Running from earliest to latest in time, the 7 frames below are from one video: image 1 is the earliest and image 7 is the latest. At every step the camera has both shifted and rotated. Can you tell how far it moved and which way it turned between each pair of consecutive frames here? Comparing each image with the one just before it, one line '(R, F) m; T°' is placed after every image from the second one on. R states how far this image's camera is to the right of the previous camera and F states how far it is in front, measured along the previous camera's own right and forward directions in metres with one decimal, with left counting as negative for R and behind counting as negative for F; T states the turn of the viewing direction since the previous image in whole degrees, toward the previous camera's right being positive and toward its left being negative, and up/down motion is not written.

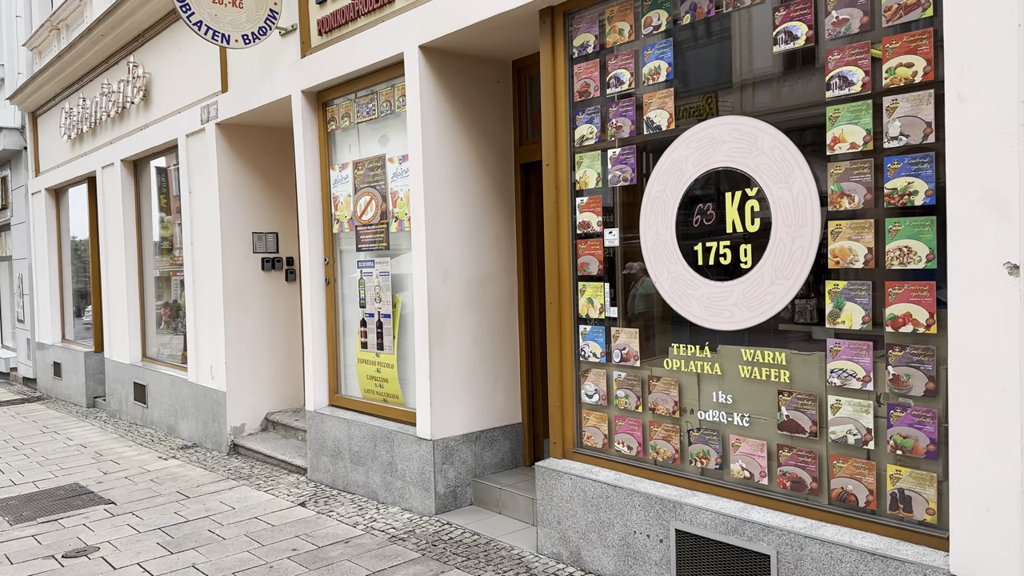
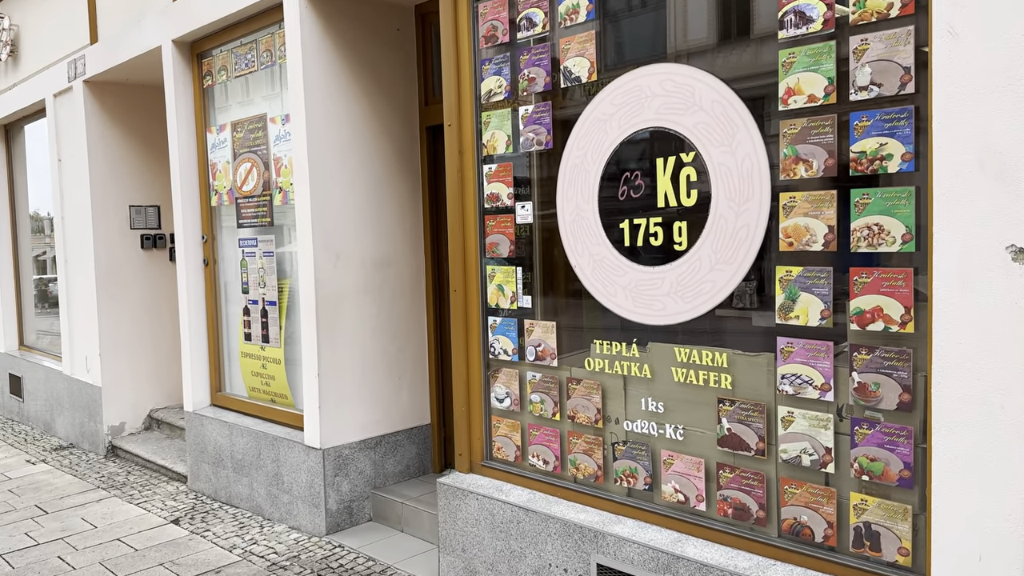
(+0.2, +0.8) m; +4°
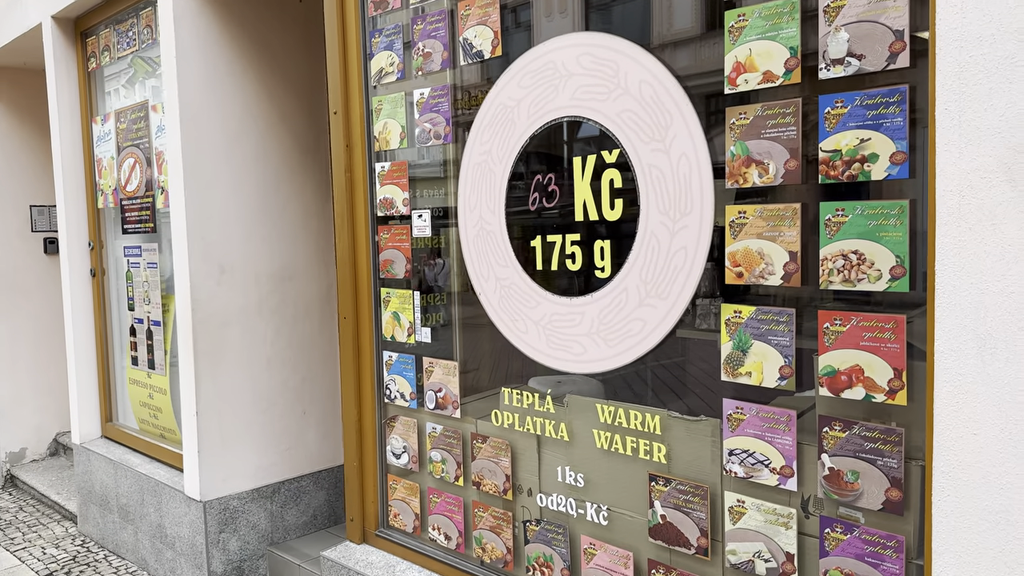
(+0.4, +0.8) m; 0°
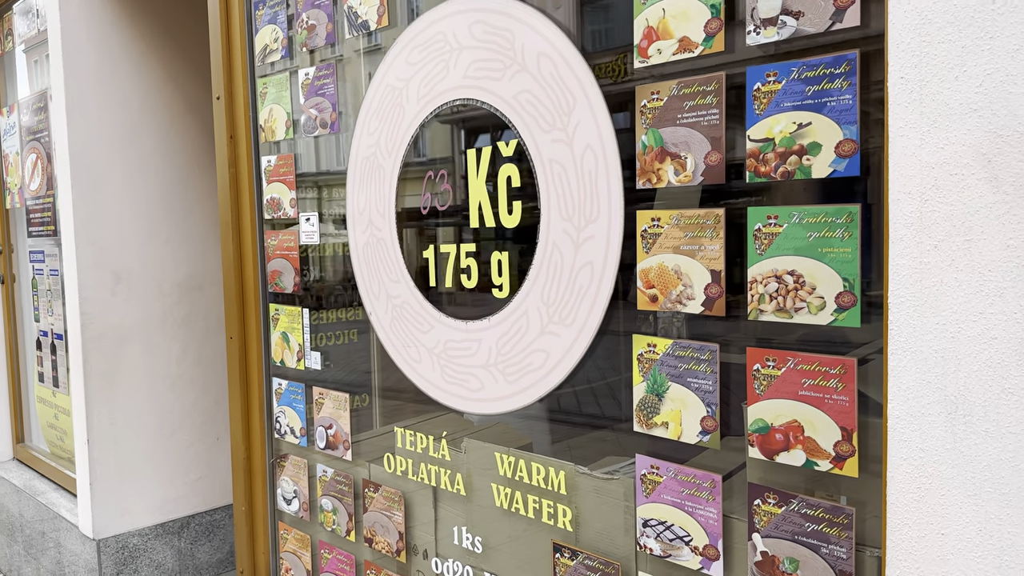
(+0.3, +0.5) m; 0°
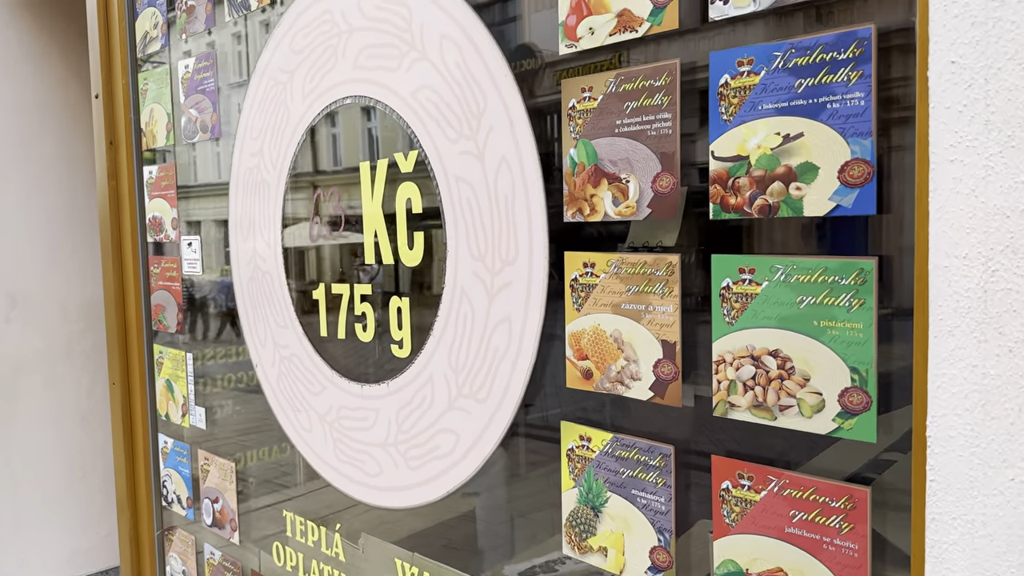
(+0.2, +0.5) m; 0°
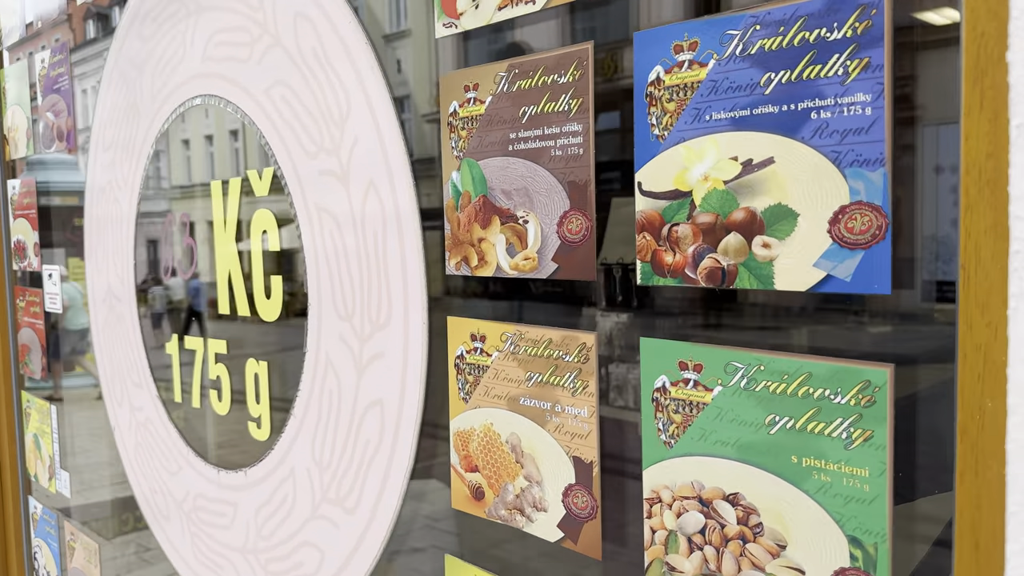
(+0.2, +0.4) m; 0°
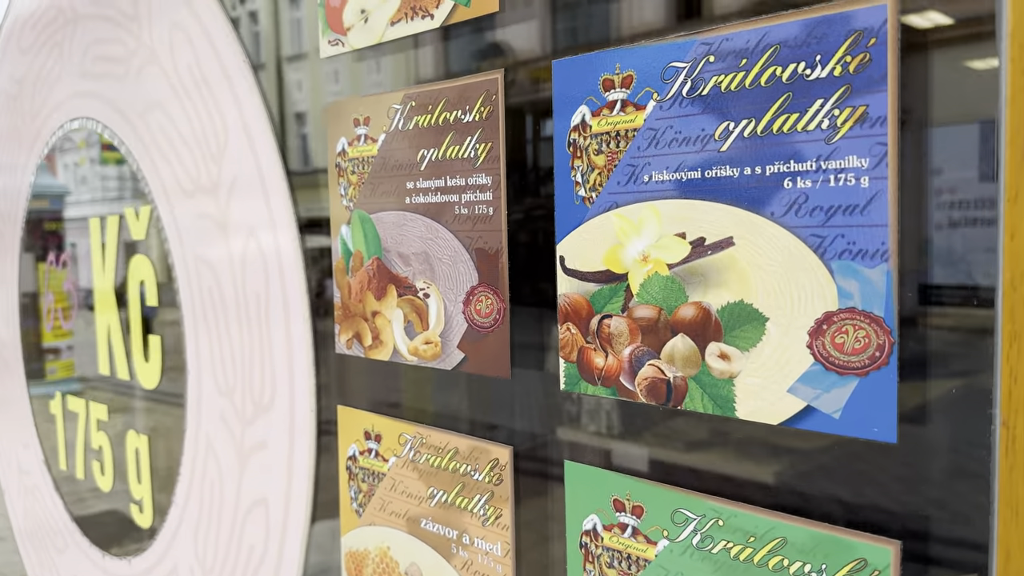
(+0.1, +0.2) m; +1°
